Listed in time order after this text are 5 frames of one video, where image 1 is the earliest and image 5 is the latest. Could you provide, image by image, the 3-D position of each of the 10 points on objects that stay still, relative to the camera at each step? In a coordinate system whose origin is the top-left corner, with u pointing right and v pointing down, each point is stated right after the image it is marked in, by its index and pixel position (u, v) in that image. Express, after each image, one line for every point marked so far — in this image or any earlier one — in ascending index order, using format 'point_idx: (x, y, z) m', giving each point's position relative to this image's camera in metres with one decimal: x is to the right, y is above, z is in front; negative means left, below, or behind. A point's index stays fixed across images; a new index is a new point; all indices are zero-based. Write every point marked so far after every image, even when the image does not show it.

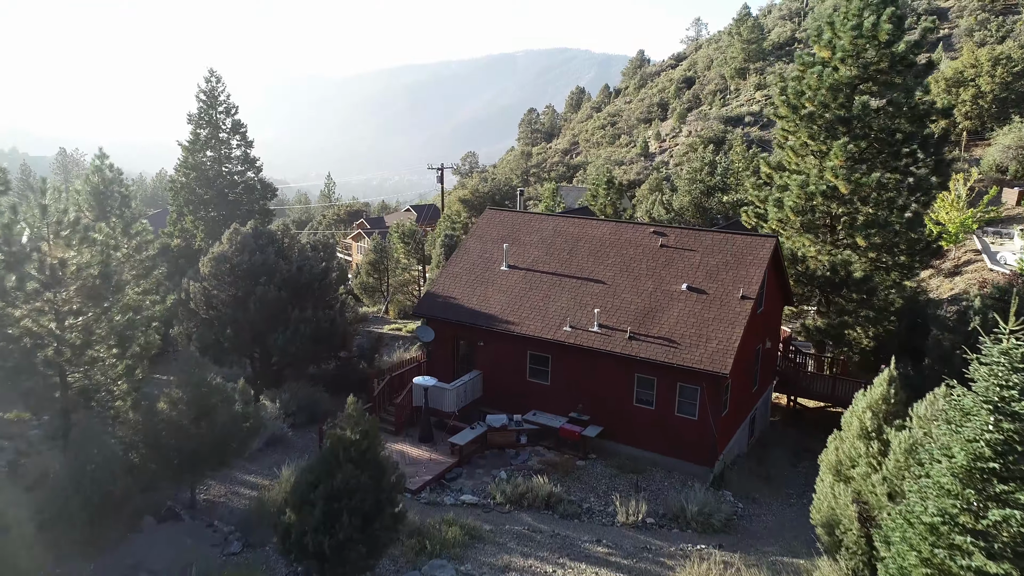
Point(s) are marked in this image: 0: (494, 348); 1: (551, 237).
0: (-0.3, -0.9, +11.2) m
1: (+0.7, +0.9, +12.2) m
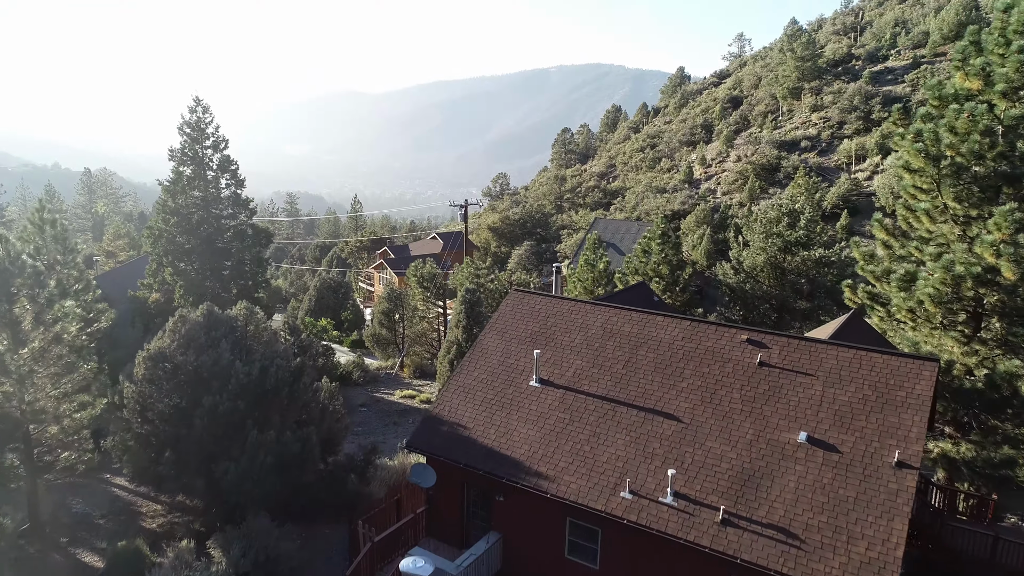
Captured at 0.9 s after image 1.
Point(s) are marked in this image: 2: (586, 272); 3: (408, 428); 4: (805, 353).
0: (+0.1, -2.4, +7.8) m
1: (+1.1, -0.6, +8.8) m
2: (+1.7, +0.4, +17.0) m
3: (-2.4, -3.3, +16.6) m
4: (+3.2, -0.7, +7.7) m
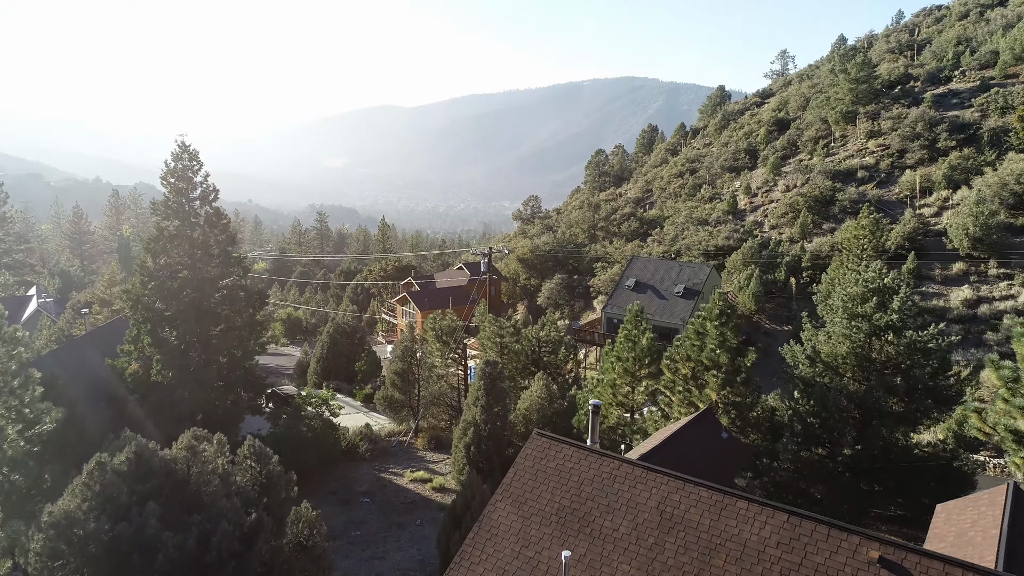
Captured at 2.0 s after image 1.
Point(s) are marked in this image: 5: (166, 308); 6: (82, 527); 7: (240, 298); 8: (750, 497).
0: (+0.2, -3.8, +5.3) m
1: (+1.2, -2.1, +6.2) m
2: (+2.3, -1.2, +14.4) m
3: (-1.9, -4.8, +14.1) m
4: (+3.3, -2.2, +5.1) m
5: (-7.5, -0.5, +15.5) m
6: (-4.4, -2.4, +7.2) m
7: (-6.3, -0.2, +16.6) m
8: (+2.1, -1.8, +6.2) m
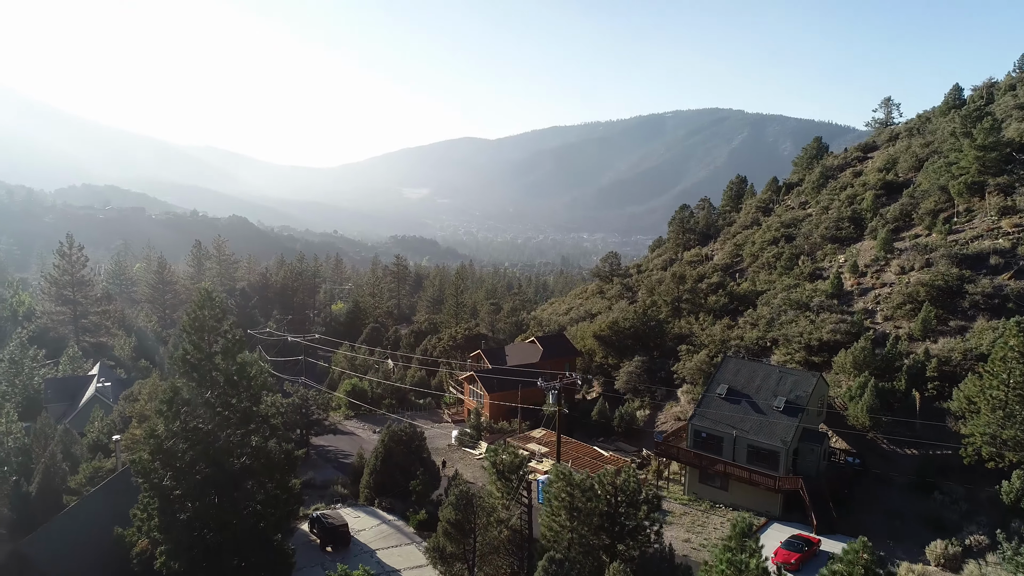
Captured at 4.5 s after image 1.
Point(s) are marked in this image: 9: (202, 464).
0: (+0.2, -6.7, +2.2) m
1: (+1.4, -5.0, +3.1) m
2: (+3.4, -4.5, +11.1) m
3: (-0.9, -8.0, +11.2) m
4: (+3.3, -5.1, +1.7) m
5: (-6.2, -3.6, +13.4) m
6: (-4.0, -5.3, +4.7) m
7: (-4.9, -3.5, +14.3) m
8: (+2.3, -4.8, +3.0) m
9: (-5.9, -3.3, +13.6) m
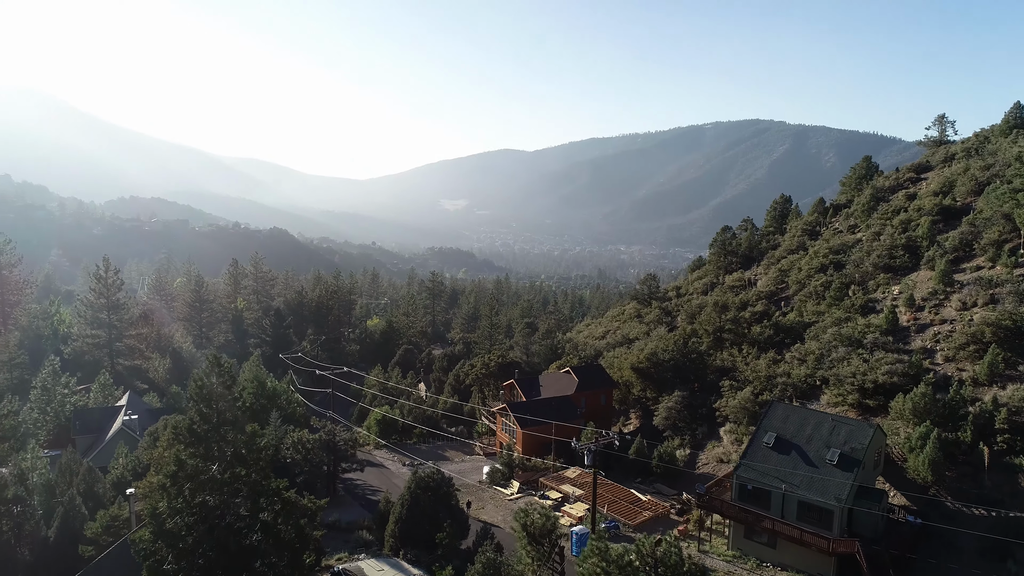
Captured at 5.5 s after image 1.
0: (+0.1, -7.7, +0.9) m
1: (+1.4, -6.1, +1.7) m
2: (+3.7, -5.7, +9.6) m
3: (-0.6, -9.2, +9.9) m
4: (+3.2, -6.1, +0.2) m
5: (-5.7, -4.8, +12.4) m
6: (-4.0, -6.3, +3.6) m
7: (-4.4, -4.6, +13.2) m
8: (+2.2, -5.8, +1.6) m
9: (-5.4, -4.5, +12.6) m
